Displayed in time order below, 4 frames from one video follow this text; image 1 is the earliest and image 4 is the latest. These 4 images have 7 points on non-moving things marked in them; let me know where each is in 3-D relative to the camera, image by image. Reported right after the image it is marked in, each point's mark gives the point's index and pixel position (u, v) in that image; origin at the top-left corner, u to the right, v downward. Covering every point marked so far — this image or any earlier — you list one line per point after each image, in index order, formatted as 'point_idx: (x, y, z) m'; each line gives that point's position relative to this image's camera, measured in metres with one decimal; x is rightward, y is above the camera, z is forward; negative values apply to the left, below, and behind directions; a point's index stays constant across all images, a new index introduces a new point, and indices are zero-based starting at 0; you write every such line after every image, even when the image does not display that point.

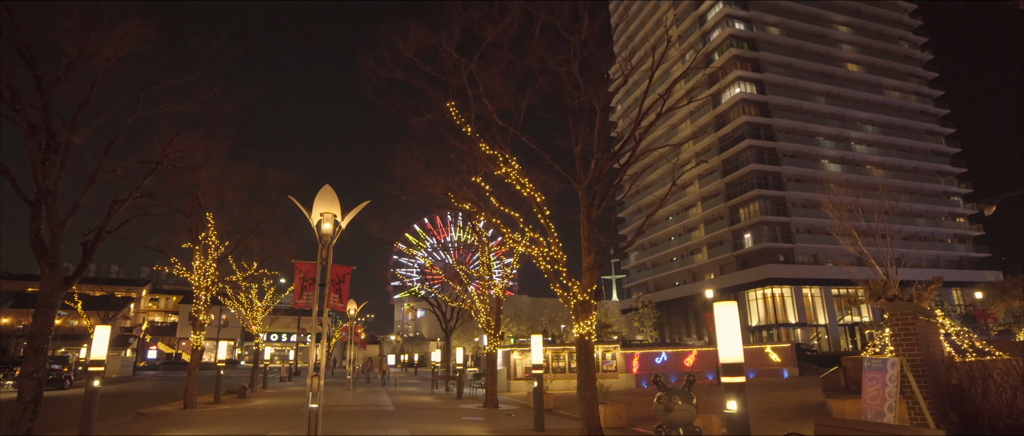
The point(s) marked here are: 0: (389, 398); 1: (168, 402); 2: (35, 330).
0: (-4.2, -6.3, +19.7) m
1: (-11.9, -6.4, +20.0) m
2: (-8.4, -2.0, +10.1) m
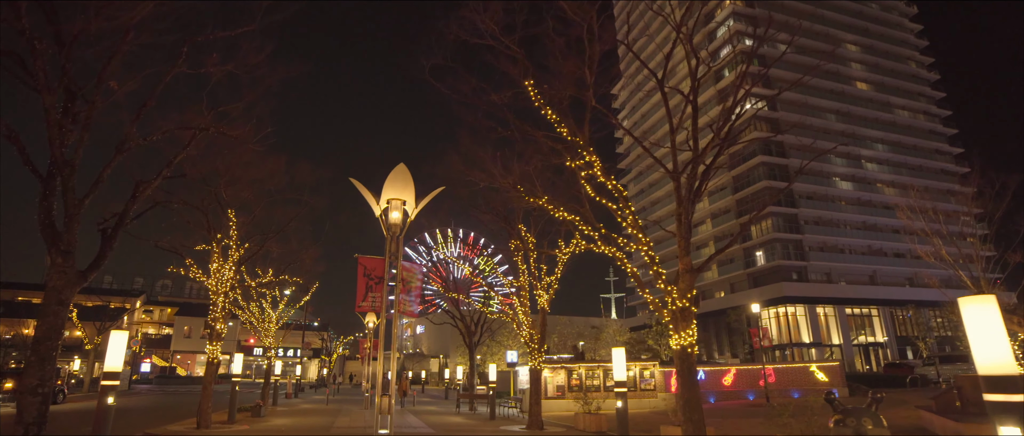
0: (-3.0, -6.4, +18.0) m
1: (-10.7, -6.4, +18.3) m
2: (-7.1, -1.8, +8.6) m
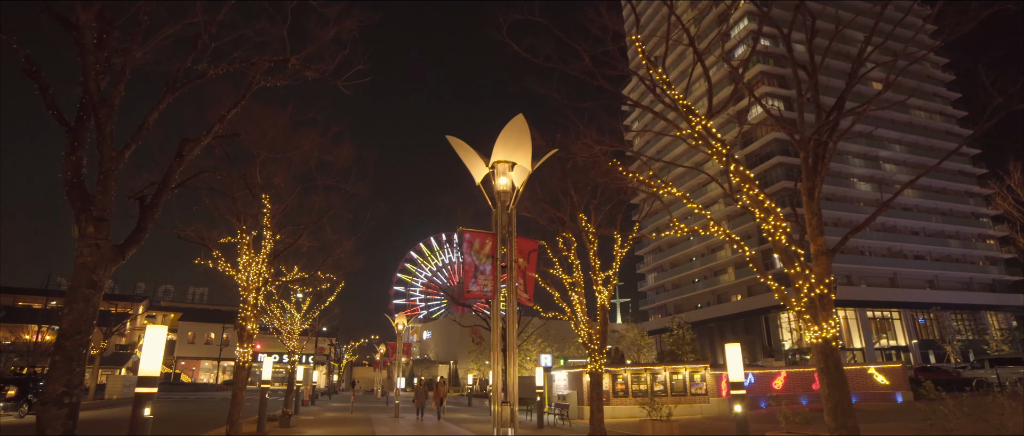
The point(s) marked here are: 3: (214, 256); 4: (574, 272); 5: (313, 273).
0: (-1.6, -6.1, +16.6) m
1: (-9.3, -6.2, +16.8) m
2: (-5.7, -1.4, +7.2) m
3: (-8.2, -1.1, +15.4) m
4: (+1.6, -1.5, +15.4) m
5: (-5.9, -1.6, +16.6) m
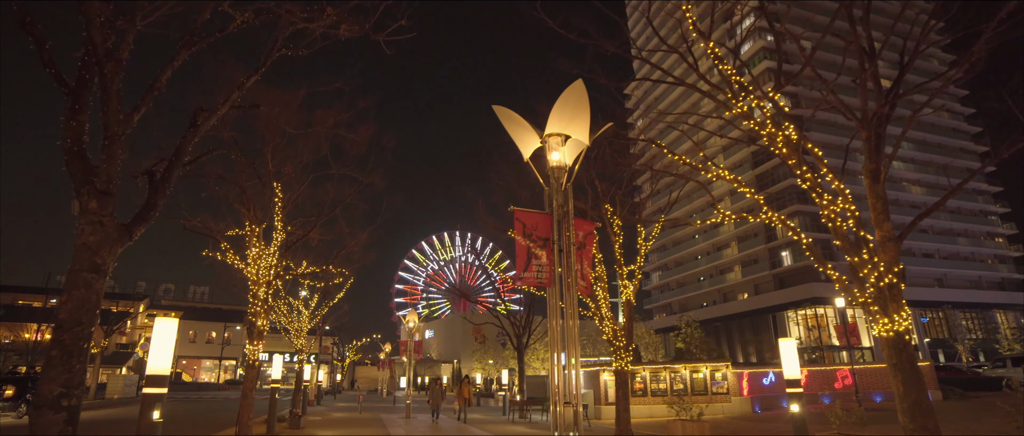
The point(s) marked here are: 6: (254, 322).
0: (-1.1, -5.9, +16.0) m
1: (-8.8, -6.0, +16.2) m
2: (-5.2, -1.2, +6.6) m
3: (-7.7, -0.9, +14.8) m
4: (+2.1, -1.3, +14.7) m
5: (-5.4, -1.4, +16.0) m
6: (-6.3, -2.5, +13.6) m
